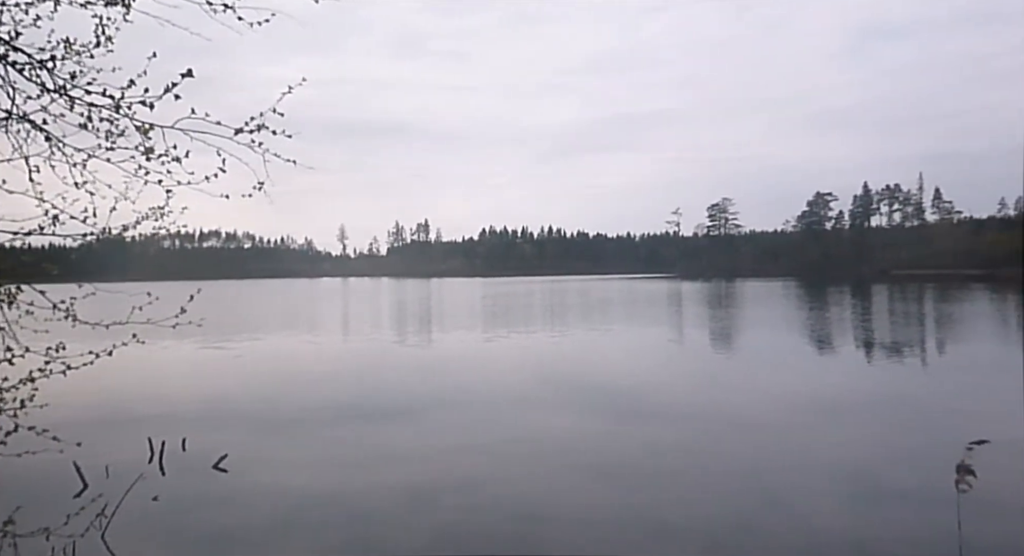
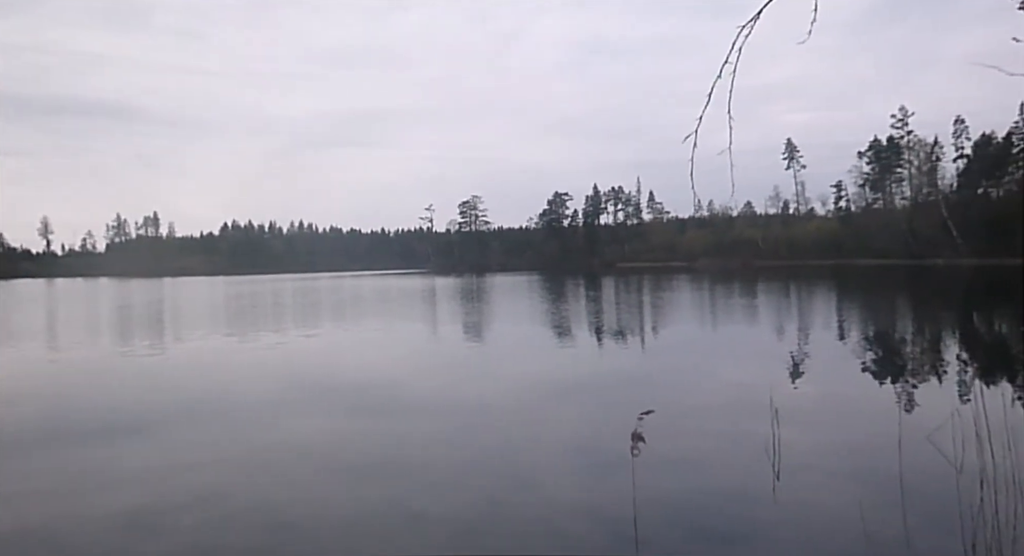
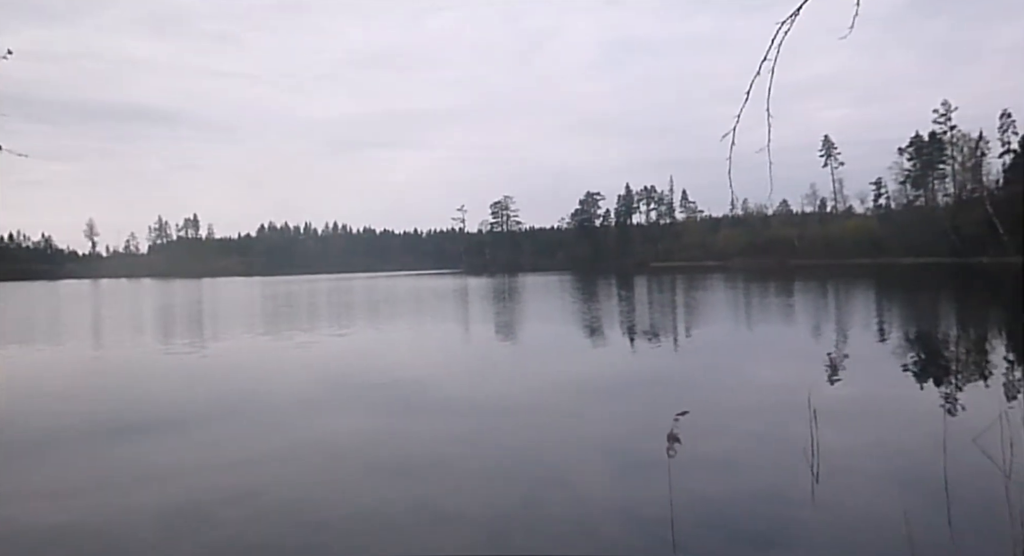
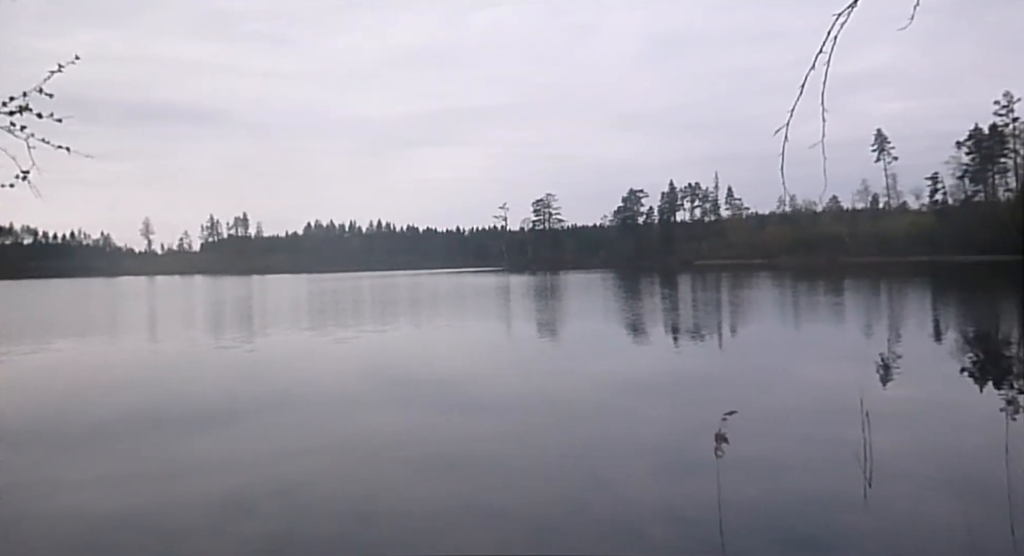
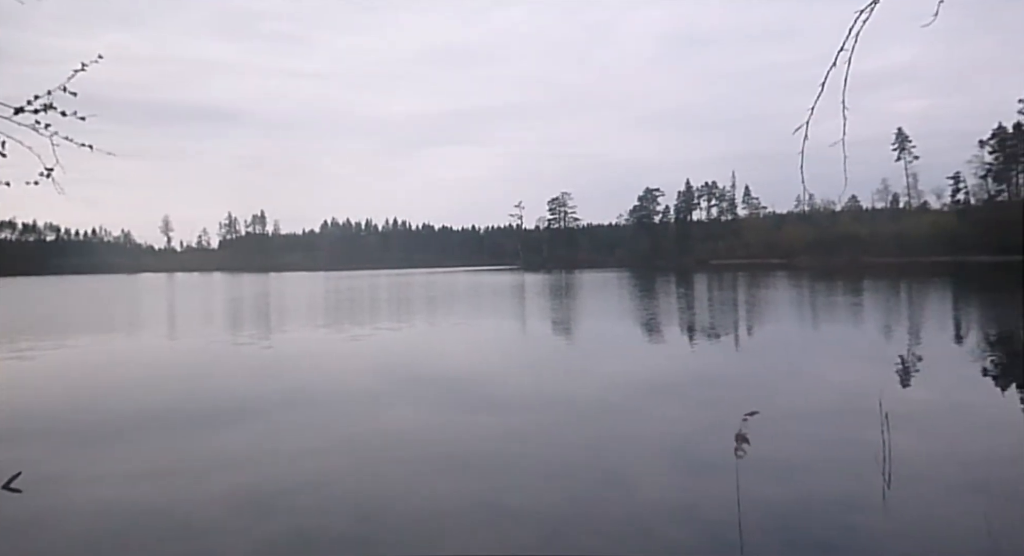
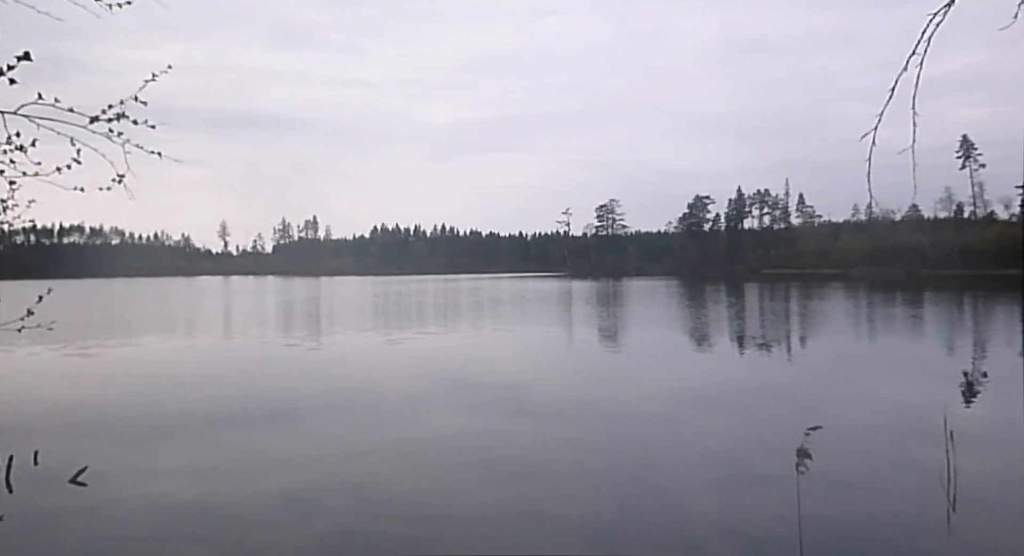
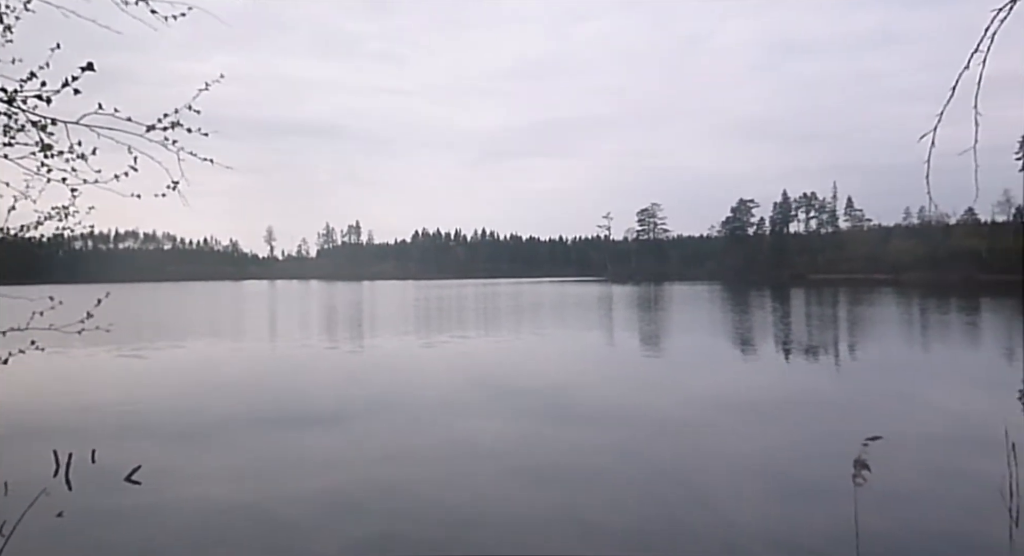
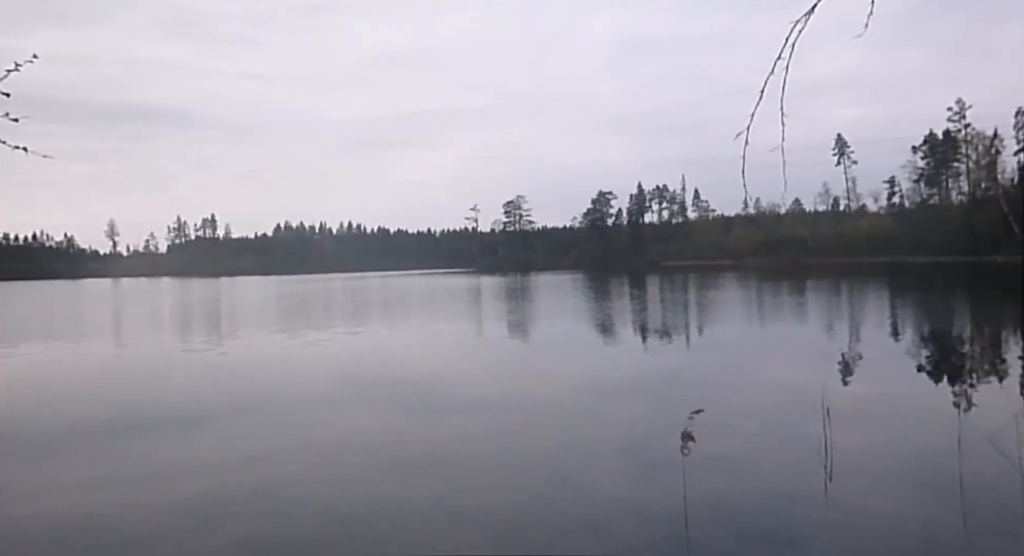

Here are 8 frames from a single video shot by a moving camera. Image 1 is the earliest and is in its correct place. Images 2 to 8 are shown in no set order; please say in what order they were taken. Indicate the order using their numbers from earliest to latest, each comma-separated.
7, 6, 5, 4, 8, 3, 2
